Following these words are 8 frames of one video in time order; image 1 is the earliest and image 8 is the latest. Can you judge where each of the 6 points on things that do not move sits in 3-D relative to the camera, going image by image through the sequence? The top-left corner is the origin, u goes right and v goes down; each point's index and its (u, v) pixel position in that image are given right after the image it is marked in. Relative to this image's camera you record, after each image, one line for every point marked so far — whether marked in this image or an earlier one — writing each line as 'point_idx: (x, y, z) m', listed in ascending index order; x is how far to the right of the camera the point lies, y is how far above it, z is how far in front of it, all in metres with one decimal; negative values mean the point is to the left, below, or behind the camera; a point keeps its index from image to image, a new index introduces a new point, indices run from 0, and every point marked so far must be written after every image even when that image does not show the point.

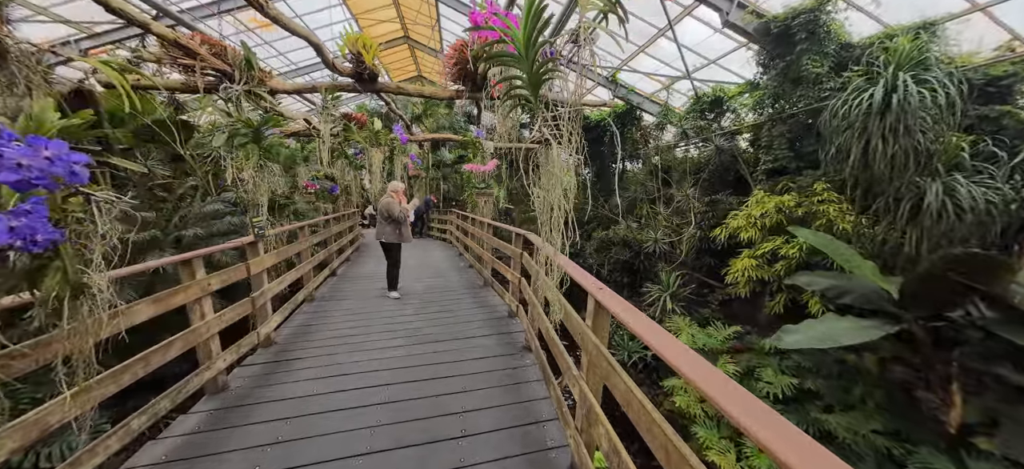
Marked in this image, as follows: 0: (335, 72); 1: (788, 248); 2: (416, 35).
0: (-1.3, +1.2, +2.6) m
1: (+2.5, -0.1, +3.1) m
2: (-2.0, +4.1, +6.9) m
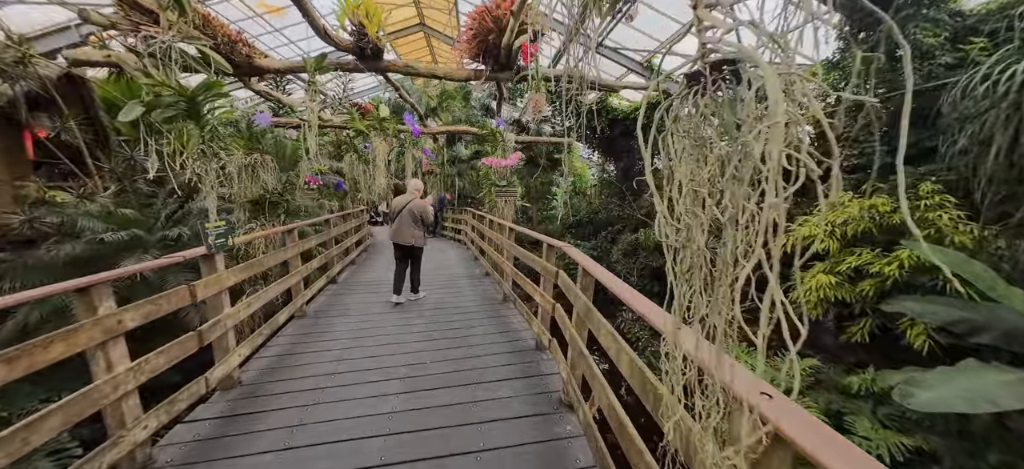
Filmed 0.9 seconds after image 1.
0: (-1.1, +1.2, +2.2) m
1: (+2.7, -0.2, +2.5) m
2: (-1.5, +4.1, +6.5) m
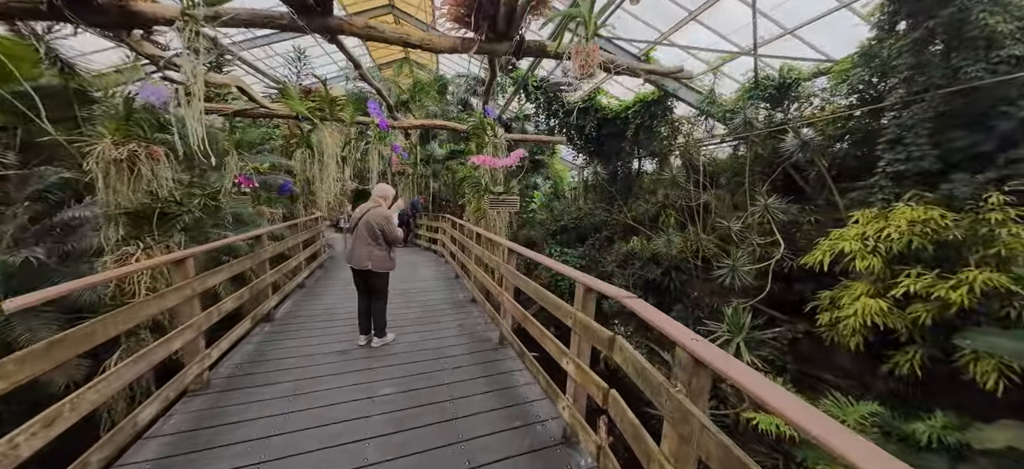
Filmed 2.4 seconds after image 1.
0: (-1.1, +1.1, +1.5) m
1: (+2.7, -0.3, +2.1) m
2: (-1.9, +3.9, +5.8) m
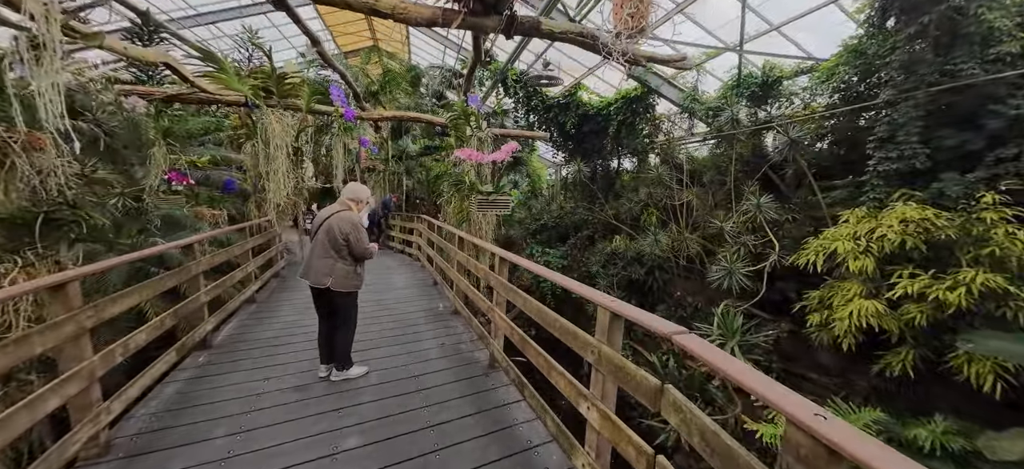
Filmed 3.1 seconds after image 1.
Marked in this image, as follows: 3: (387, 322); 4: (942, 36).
0: (-1.2, +1.0, +1.2) m
1: (+2.6, -0.3, +2.1) m
2: (-2.2, +3.9, +5.4) m
3: (-0.9, -0.6, +2.4) m
4: (+2.9, +1.3, +2.3) m
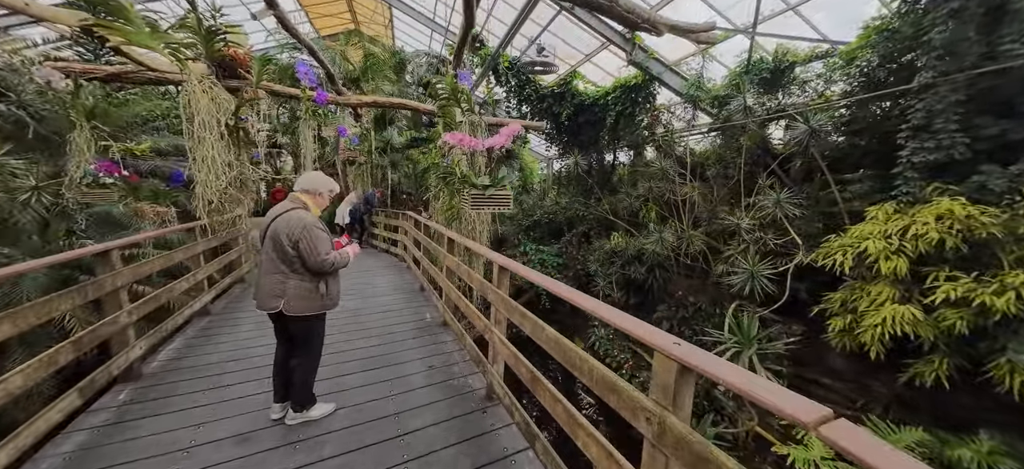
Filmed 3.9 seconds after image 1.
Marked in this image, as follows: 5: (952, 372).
0: (-1.1, +1.0, +0.8) m
1: (+2.6, -0.3, +1.9) m
2: (-2.4, +3.9, +4.9) m
3: (-0.9, -0.6, +2.0) m
4: (+2.9, +1.4, +2.1) m
5: (+2.8, -0.9, +2.1) m
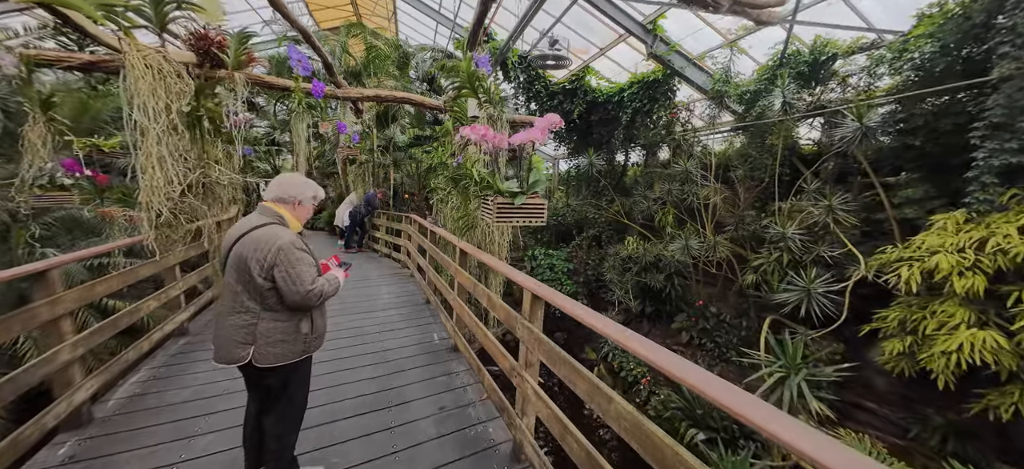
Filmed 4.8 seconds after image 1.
0: (-1.0, +1.0, +0.6) m
1: (+2.7, -0.4, +1.6) m
2: (-2.2, +3.9, +4.7) m
3: (-0.8, -0.7, +1.8) m
4: (+3.0, +1.3, +1.8) m
5: (+2.9, -0.9, +1.9) m
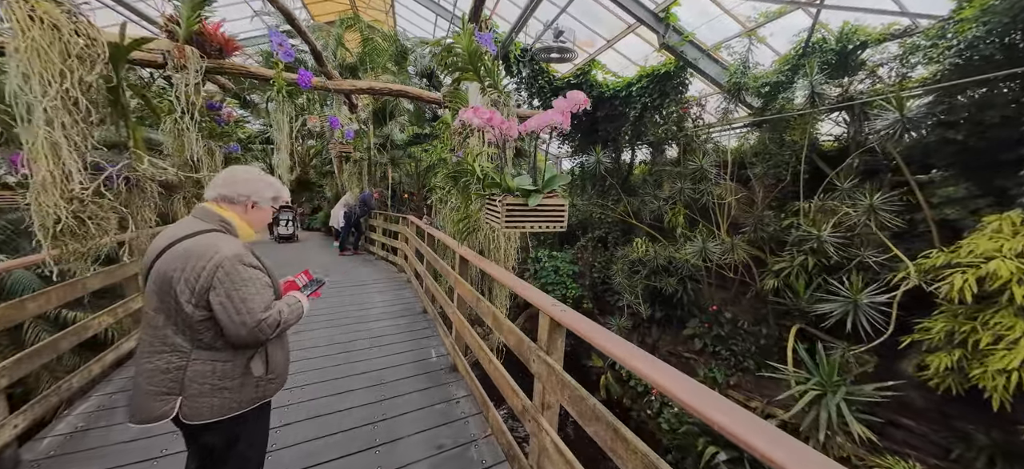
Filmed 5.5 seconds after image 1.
0: (-1.0, +0.9, +0.3) m
1: (+2.8, -0.4, +1.4) m
2: (-2.2, +3.9, +4.5) m
3: (-0.7, -0.7, +1.6) m
4: (+3.0, +1.3, +1.6) m
5: (+2.9, -1.0, +1.6) m
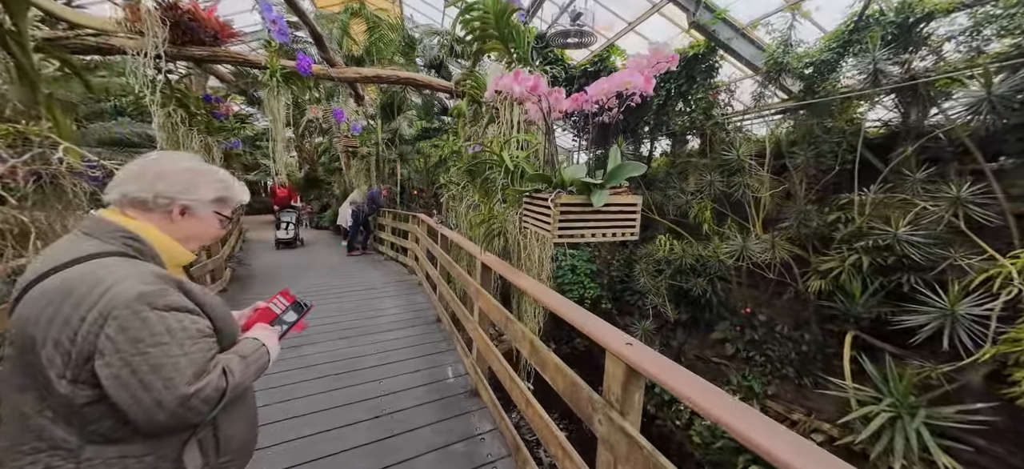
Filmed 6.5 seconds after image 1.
0: (-0.9, +0.9, +0.1) m
1: (+2.9, -0.4, +1.1) m
2: (-2.0, +3.9, +4.2) m
3: (-0.6, -0.7, +1.4) m
4: (+3.2, +1.3, +1.3) m
5: (+3.0, -0.9, +1.3) m
